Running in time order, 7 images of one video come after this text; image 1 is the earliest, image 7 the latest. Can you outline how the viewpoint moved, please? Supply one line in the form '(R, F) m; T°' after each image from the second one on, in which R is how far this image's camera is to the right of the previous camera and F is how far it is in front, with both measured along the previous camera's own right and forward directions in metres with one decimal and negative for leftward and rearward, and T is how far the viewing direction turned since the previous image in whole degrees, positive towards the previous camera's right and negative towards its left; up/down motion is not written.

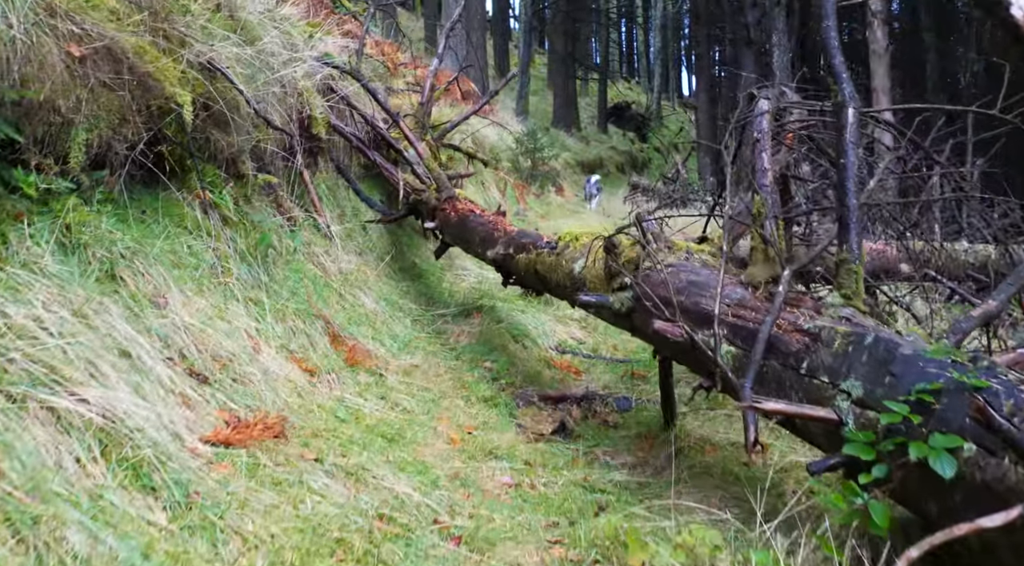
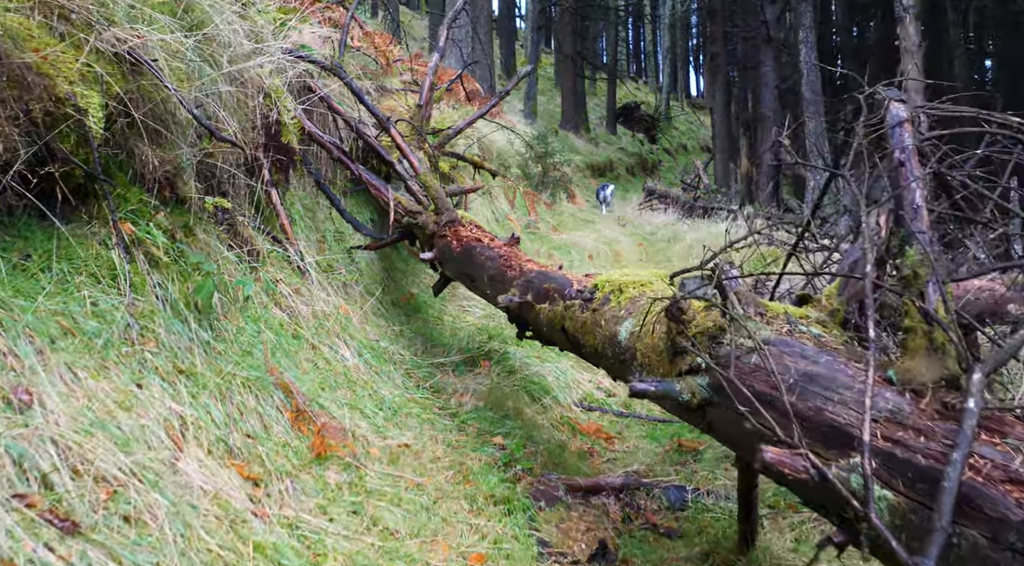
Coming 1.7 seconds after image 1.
(-0.1, +1.4) m; 0°
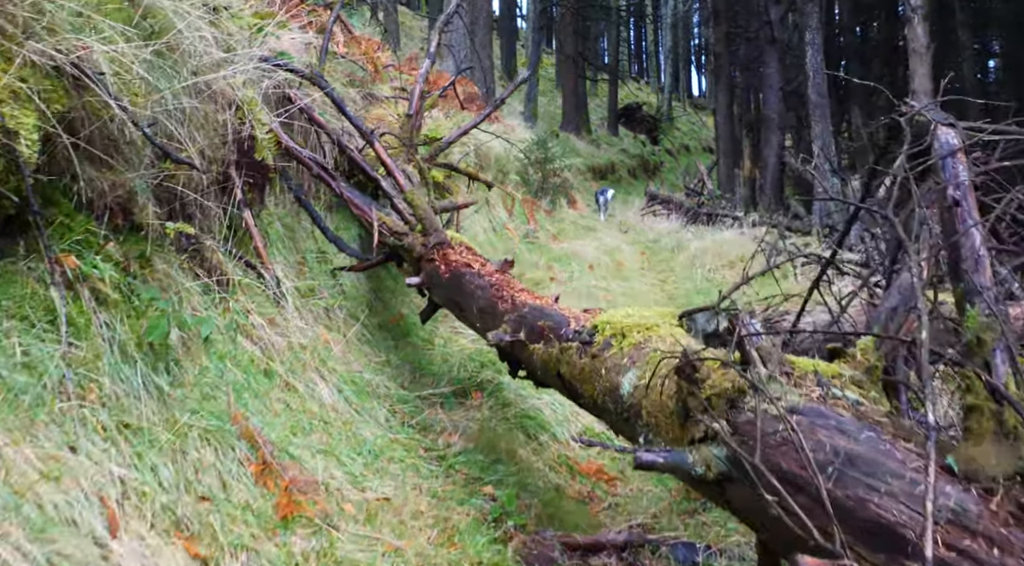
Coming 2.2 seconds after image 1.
(0.0, +0.4) m; 0°
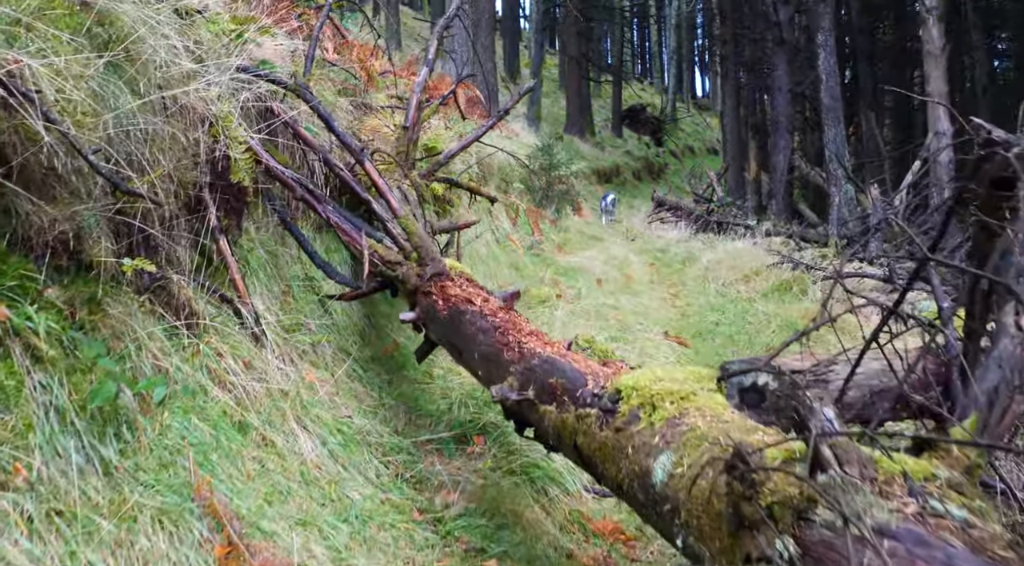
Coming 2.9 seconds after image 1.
(0.0, +0.6) m; 0°
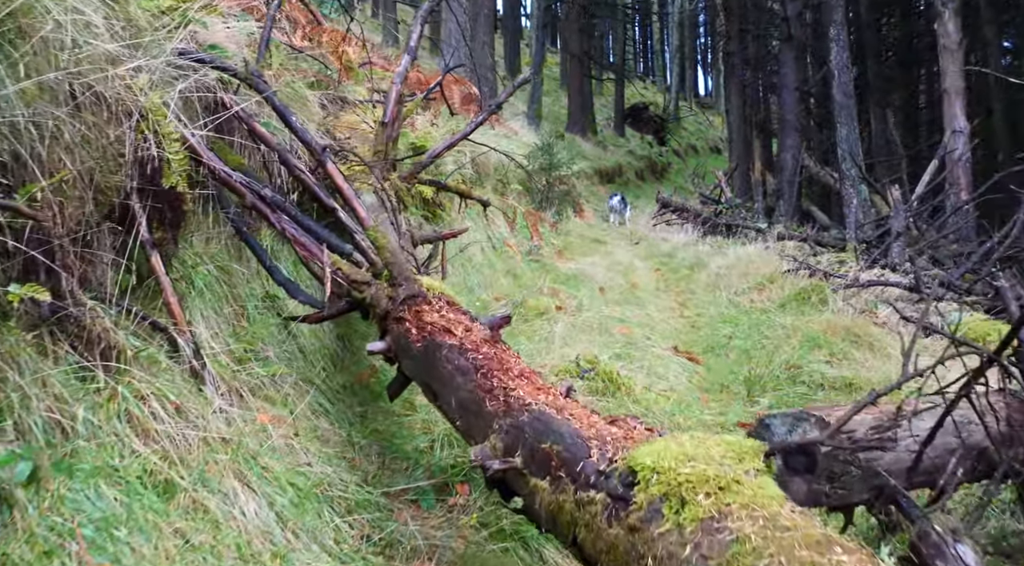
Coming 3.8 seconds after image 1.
(+0.1, +0.8) m; 0°
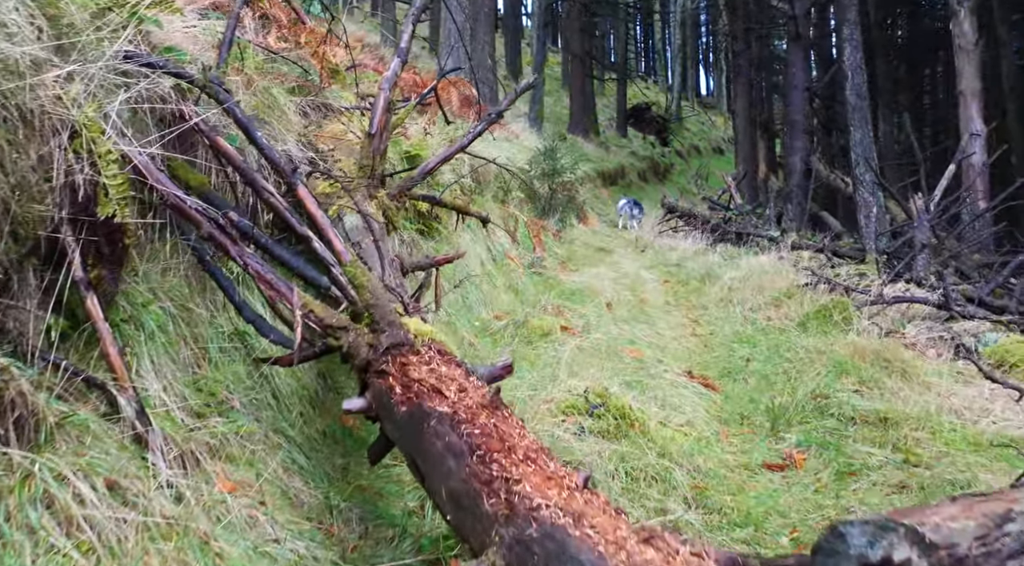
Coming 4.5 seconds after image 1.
(0.0, +0.6) m; 0°
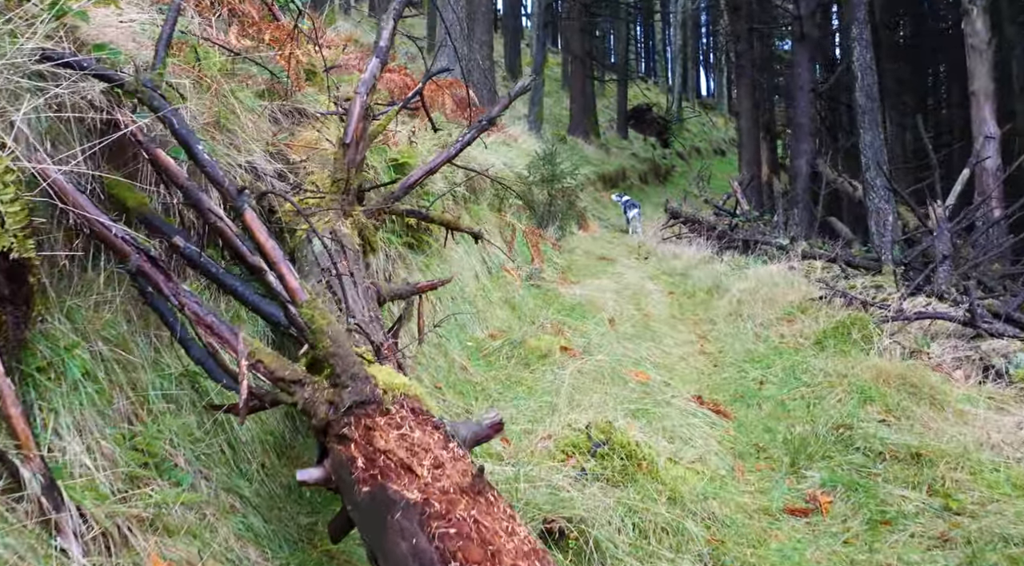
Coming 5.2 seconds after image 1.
(0.0, +0.6) m; 0°
